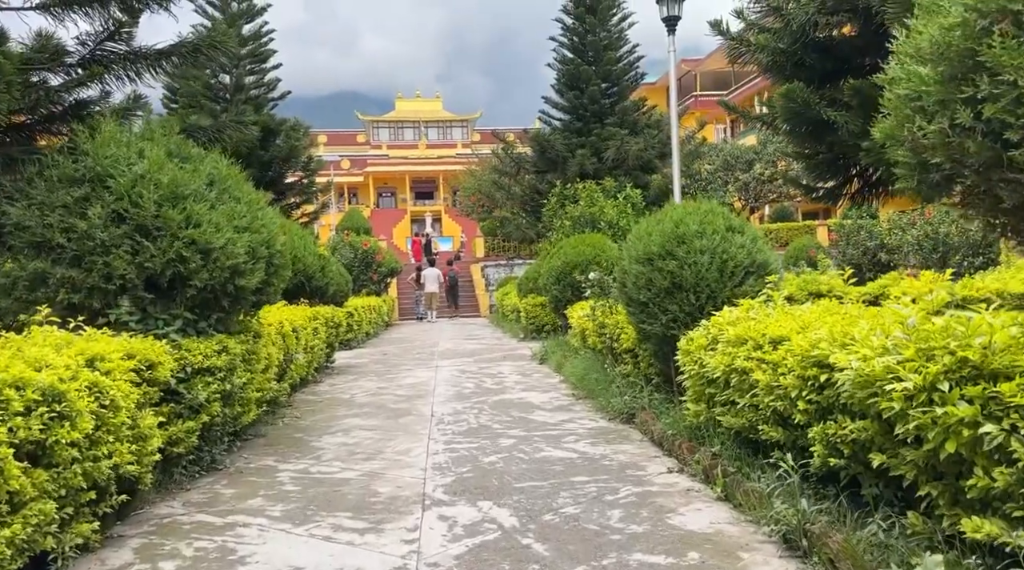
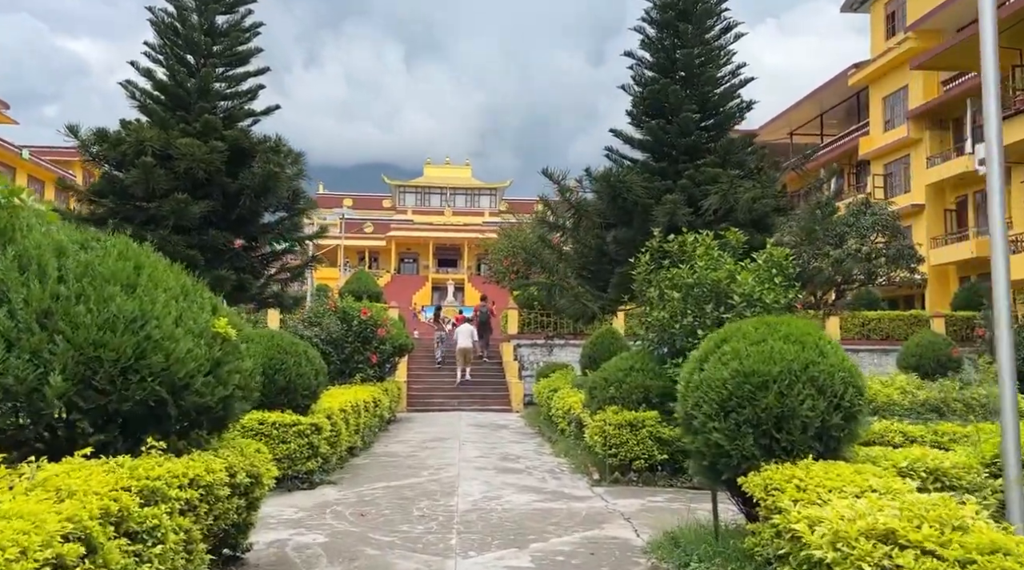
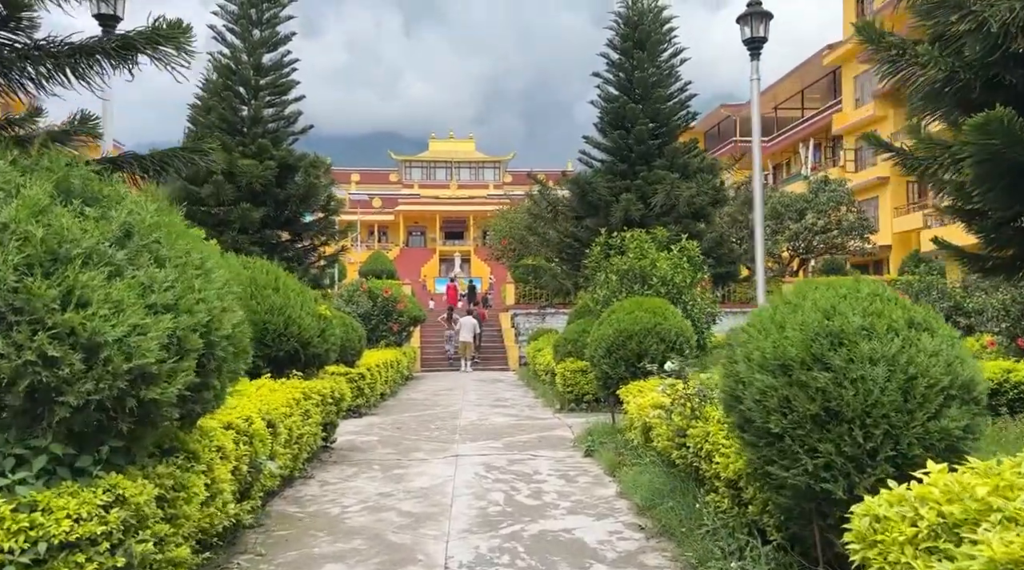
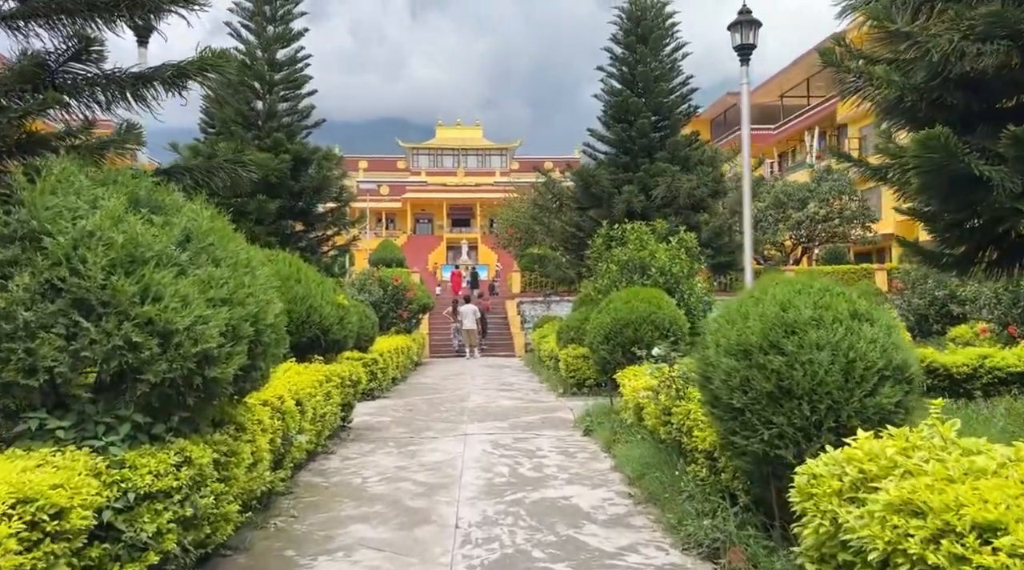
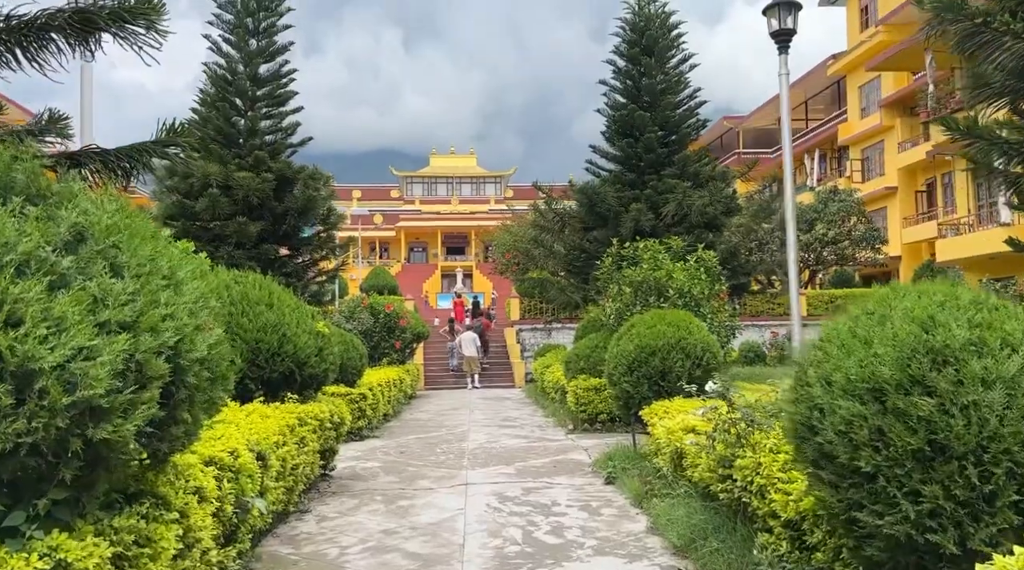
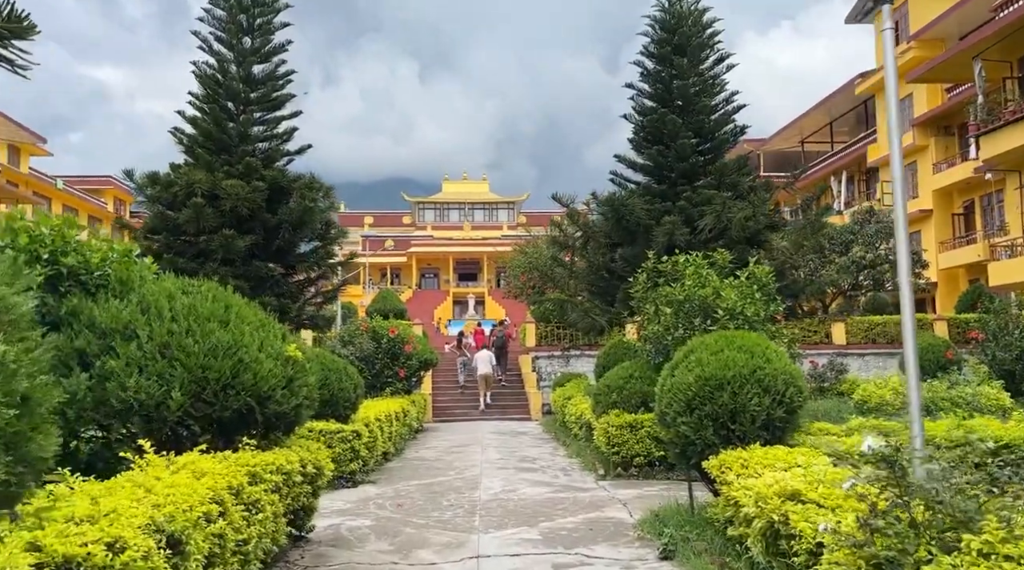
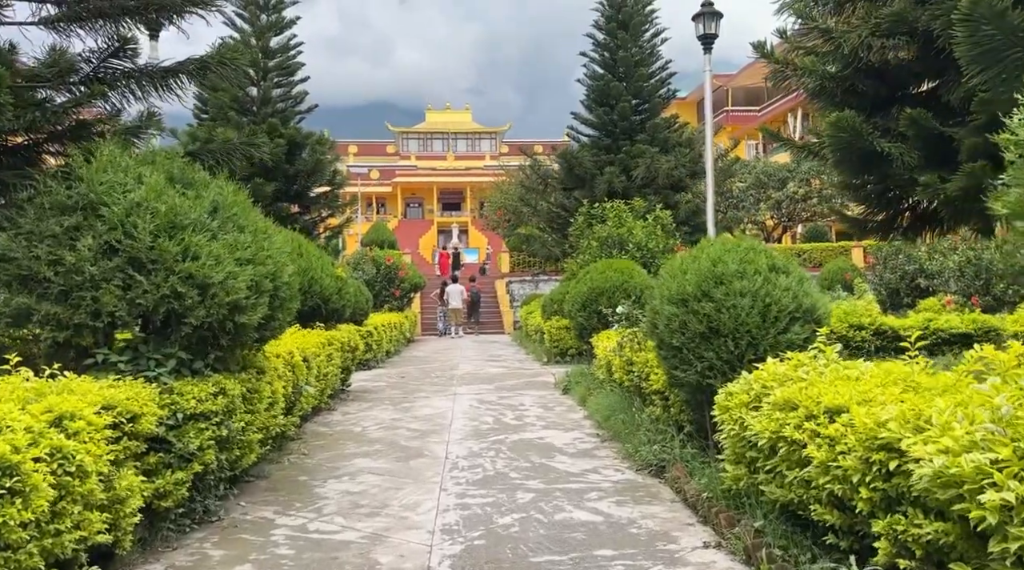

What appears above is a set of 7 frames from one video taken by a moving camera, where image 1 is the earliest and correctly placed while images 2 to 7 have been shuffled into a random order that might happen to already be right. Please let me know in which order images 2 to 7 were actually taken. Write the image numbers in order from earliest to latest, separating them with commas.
7, 4, 3, 5, 6, 2
